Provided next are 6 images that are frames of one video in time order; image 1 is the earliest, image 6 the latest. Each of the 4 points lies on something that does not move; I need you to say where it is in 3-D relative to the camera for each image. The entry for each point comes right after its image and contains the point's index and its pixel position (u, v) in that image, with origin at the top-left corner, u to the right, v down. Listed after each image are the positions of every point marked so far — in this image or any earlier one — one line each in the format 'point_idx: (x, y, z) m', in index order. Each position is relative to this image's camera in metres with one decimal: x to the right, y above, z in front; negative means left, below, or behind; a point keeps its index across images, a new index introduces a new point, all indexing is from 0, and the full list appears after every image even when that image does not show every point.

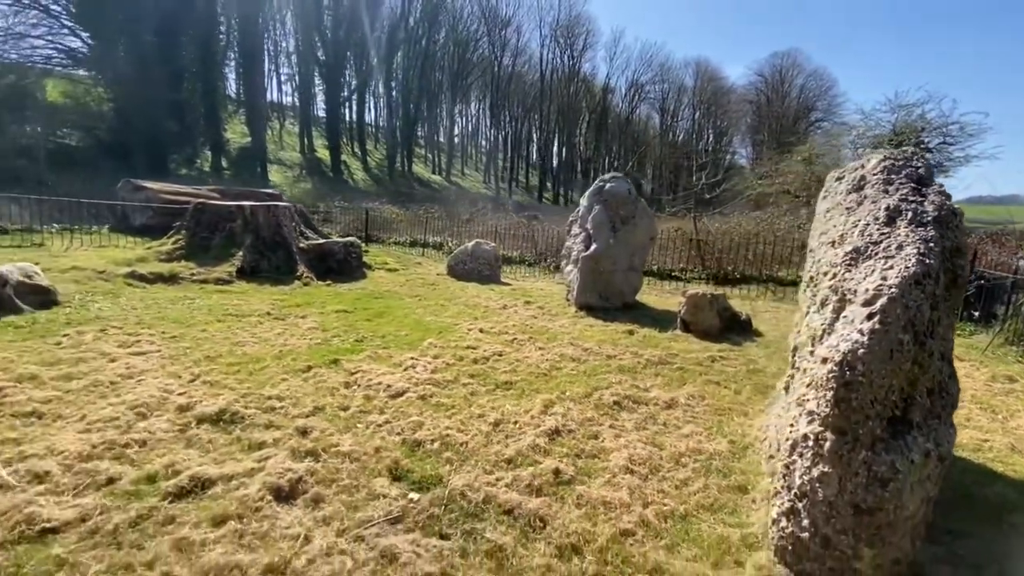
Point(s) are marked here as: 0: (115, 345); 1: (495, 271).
0: (-5.9, -0.9, +7.3) m
1: (-0.6, +0.5, +15.9) m
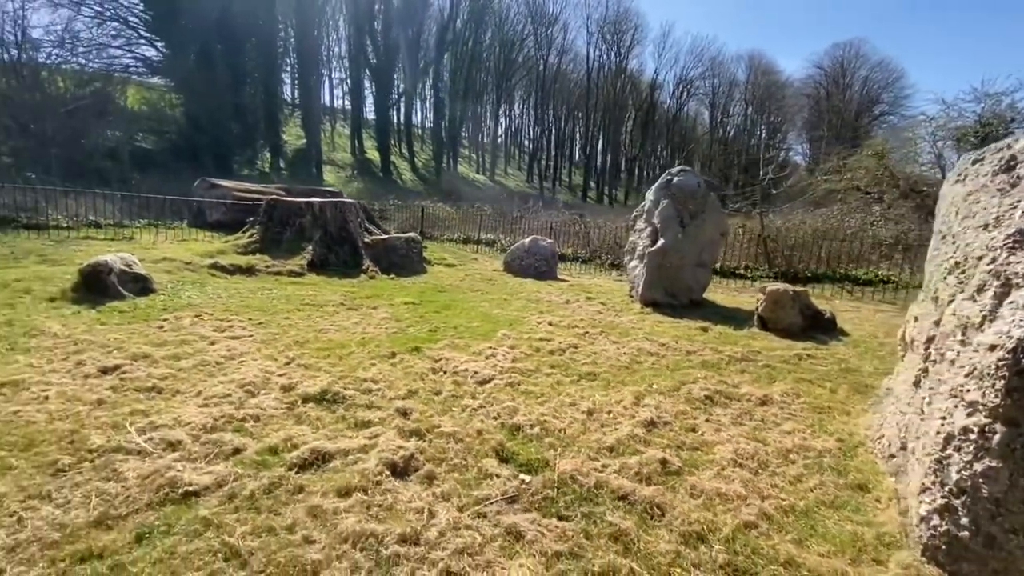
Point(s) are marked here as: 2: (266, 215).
0: (-4.7, -0.7, +7.7) m
1: (+1.3, +0.7, +15.9) m
2: (-7.4, +2.2, +14.6) m
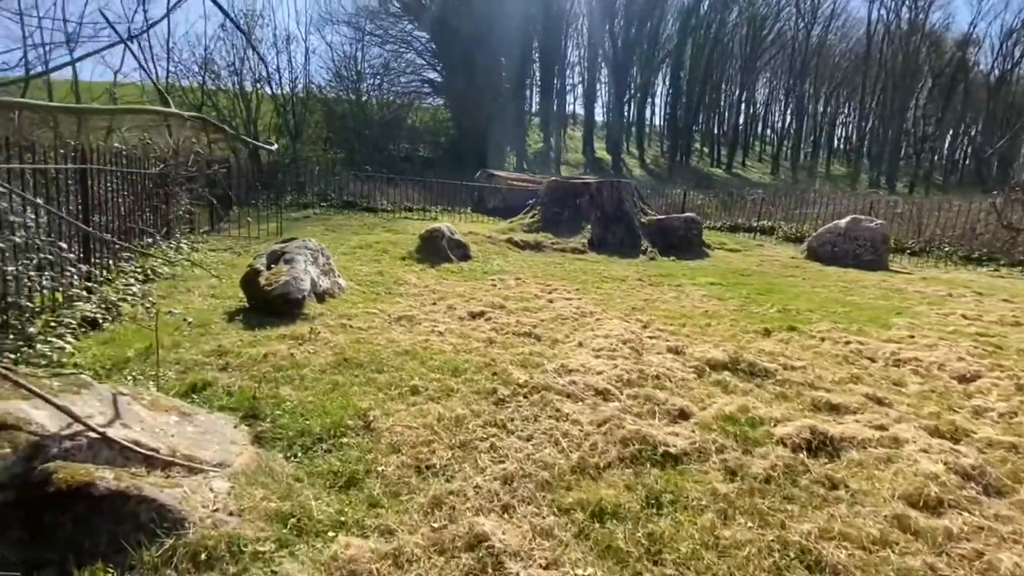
0: (+0.4, 0.0, +7.5) m
1: (+9.4, +0.8, +12.4) m
2: (+1.1, +2.8, +14.9) m
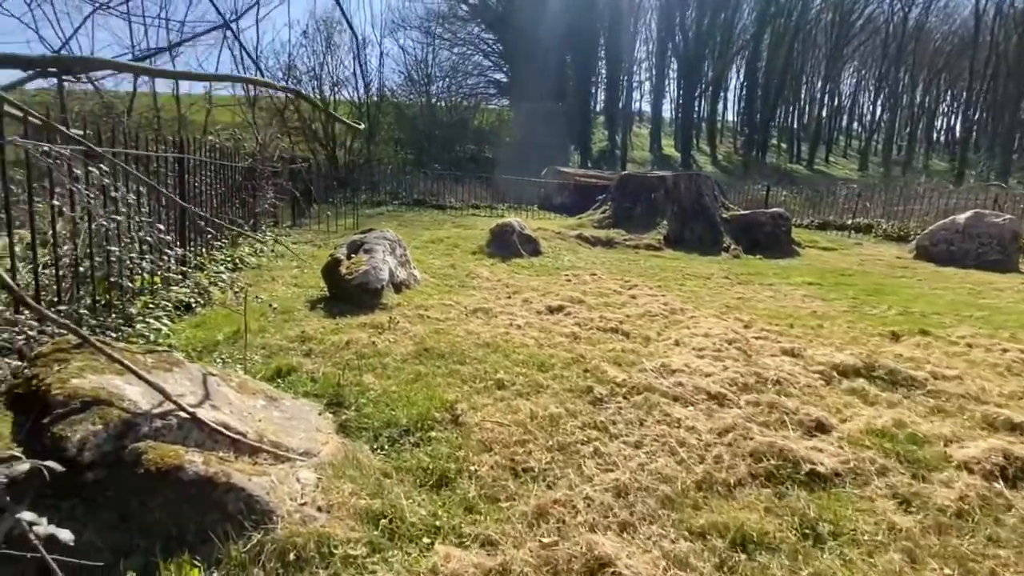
0: (+1.6, 0.0, +7.1) m
1: (+11.1, +0.7, +10.9) m
2: (+3.2, +2.9, +14.3) m
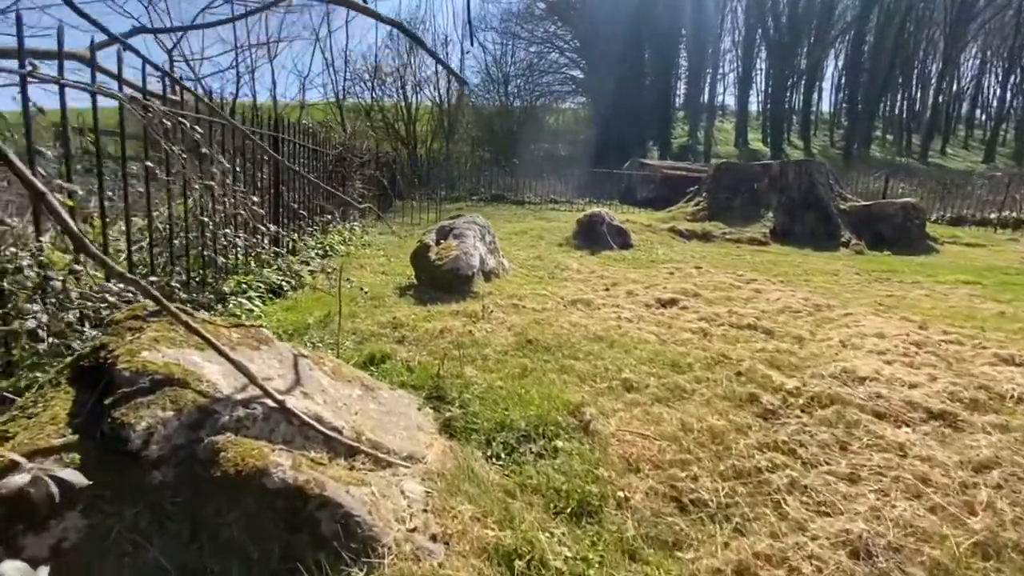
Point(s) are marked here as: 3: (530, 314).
0: (+2.8, +0.1, +6.2) m
1: (+12.8, +0.6, +8.6) m
2: (+5.5, +2.9, +13.2) m
3: (+0.2, -0.2, +4.4) m
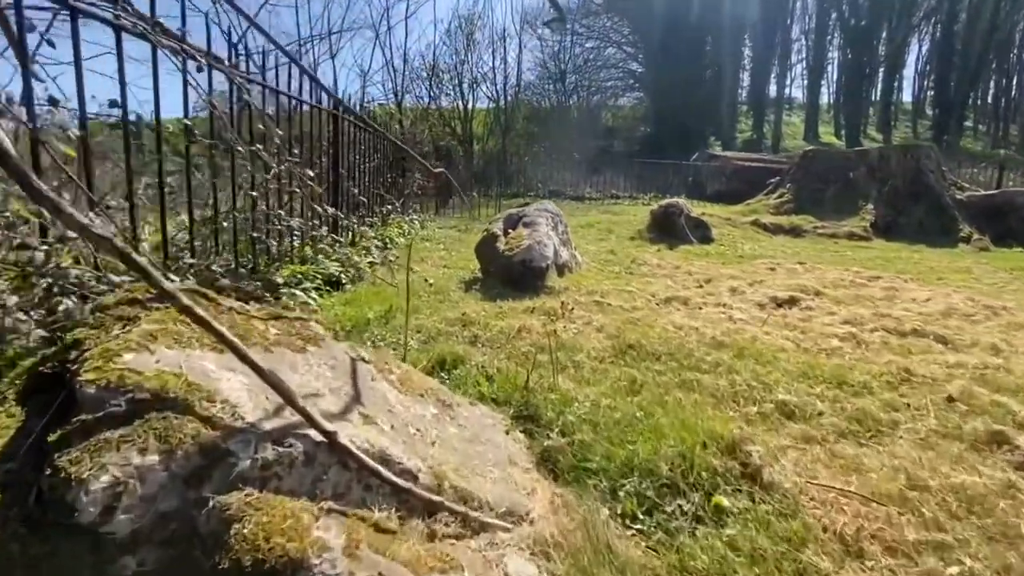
0: (+3.7, +0.1, +5.3) m
1: (+13.8, +0.5, +6.6) m
2: (+7.1, +2.9, +11.9) m
3: (+0.8, -0.2, +3.7) m
